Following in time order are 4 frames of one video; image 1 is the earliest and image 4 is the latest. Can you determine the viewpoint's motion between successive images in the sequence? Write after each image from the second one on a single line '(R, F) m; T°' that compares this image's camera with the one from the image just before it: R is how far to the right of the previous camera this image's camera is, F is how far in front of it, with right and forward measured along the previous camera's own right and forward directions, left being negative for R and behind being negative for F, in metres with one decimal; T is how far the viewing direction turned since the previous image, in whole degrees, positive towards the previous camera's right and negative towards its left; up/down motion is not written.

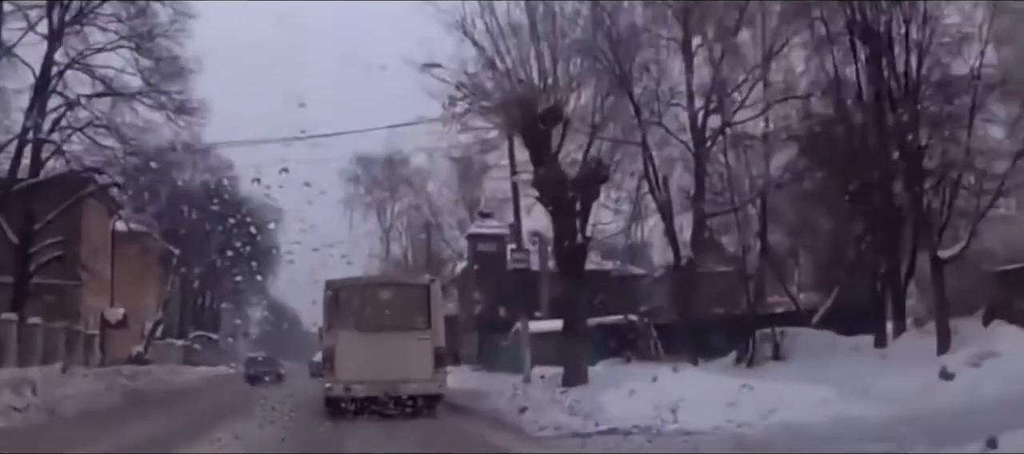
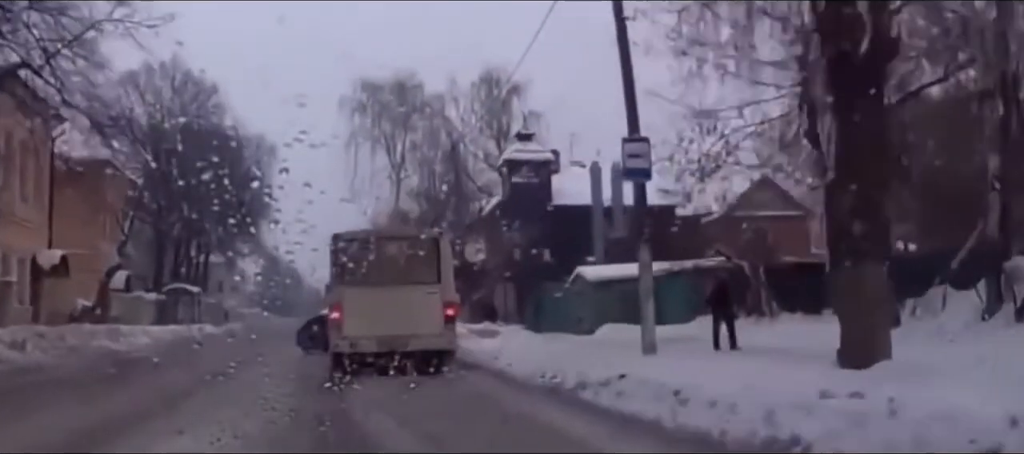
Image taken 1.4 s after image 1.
(-0.9, +6.3) m; 0°
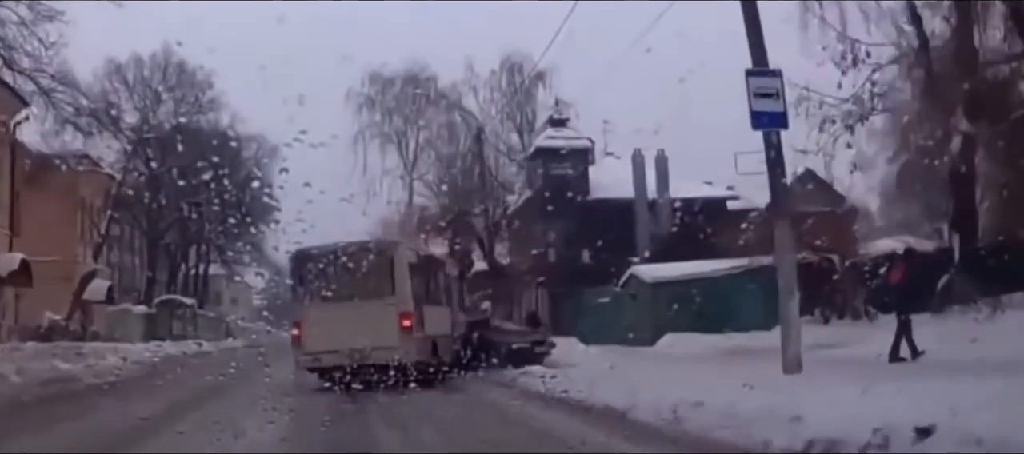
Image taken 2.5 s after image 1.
(-0.5, +3.1) m; 0°
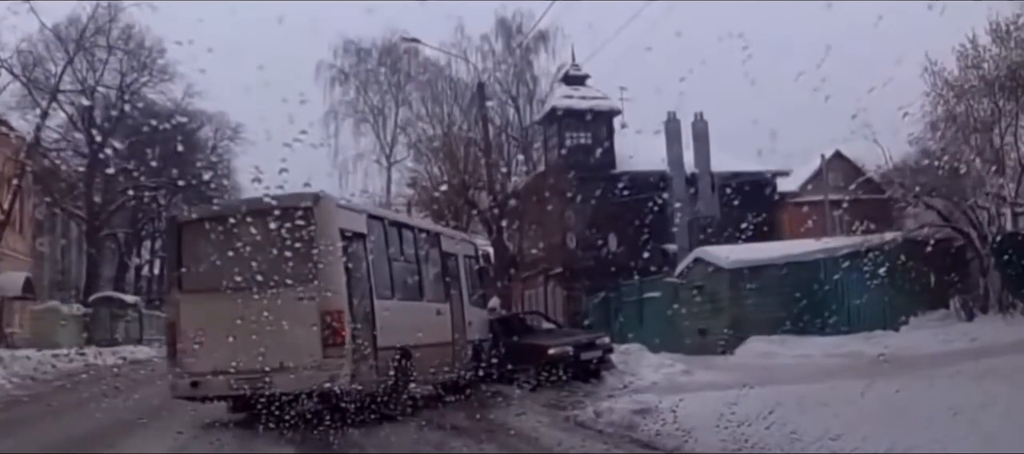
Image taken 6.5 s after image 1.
(-0.5, +4.2) m; +1°
